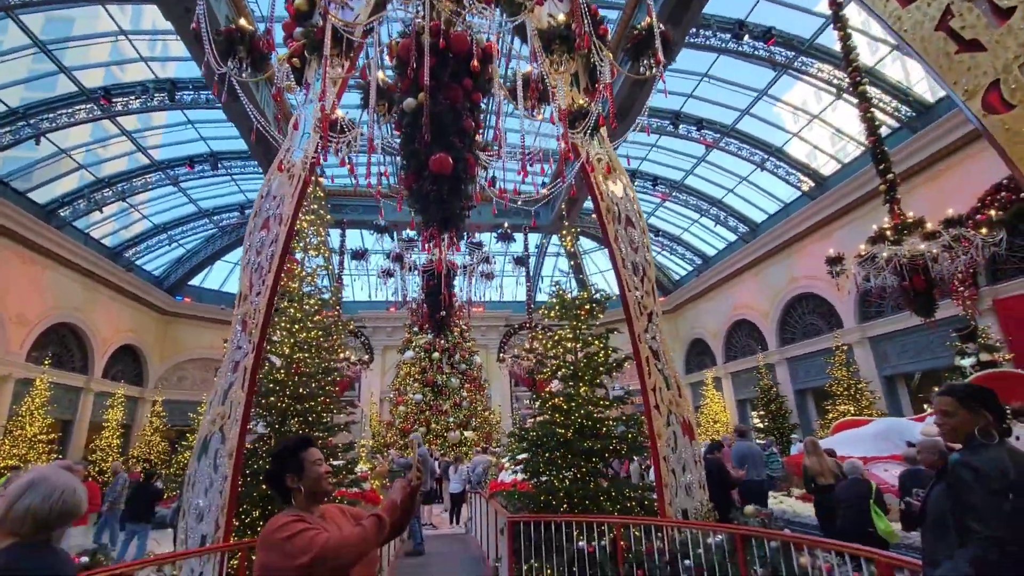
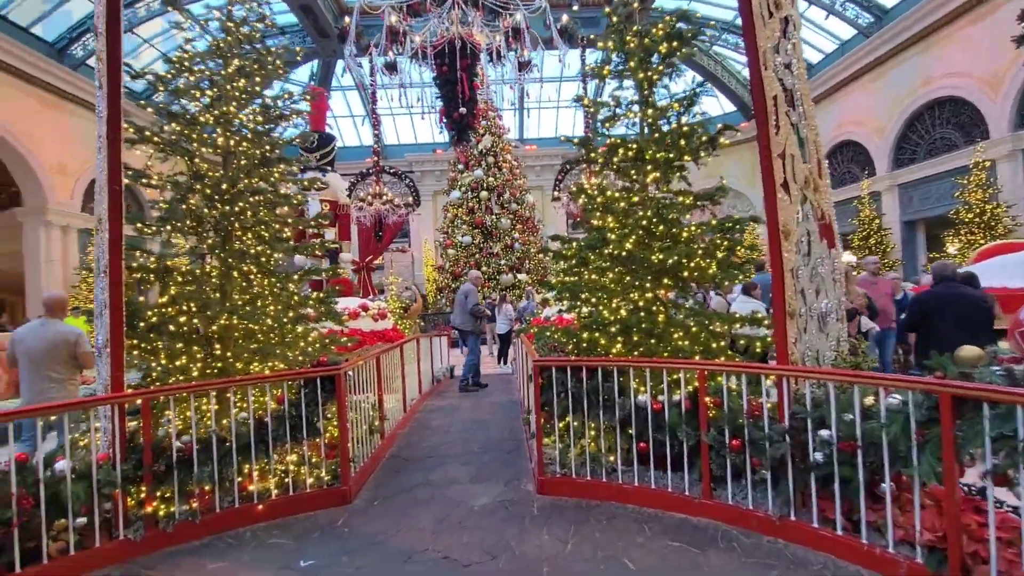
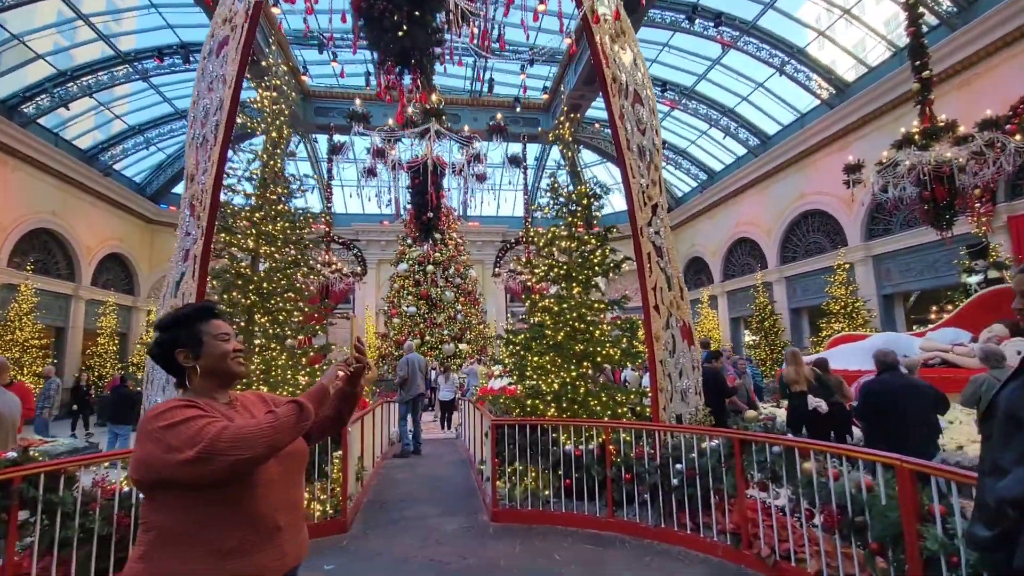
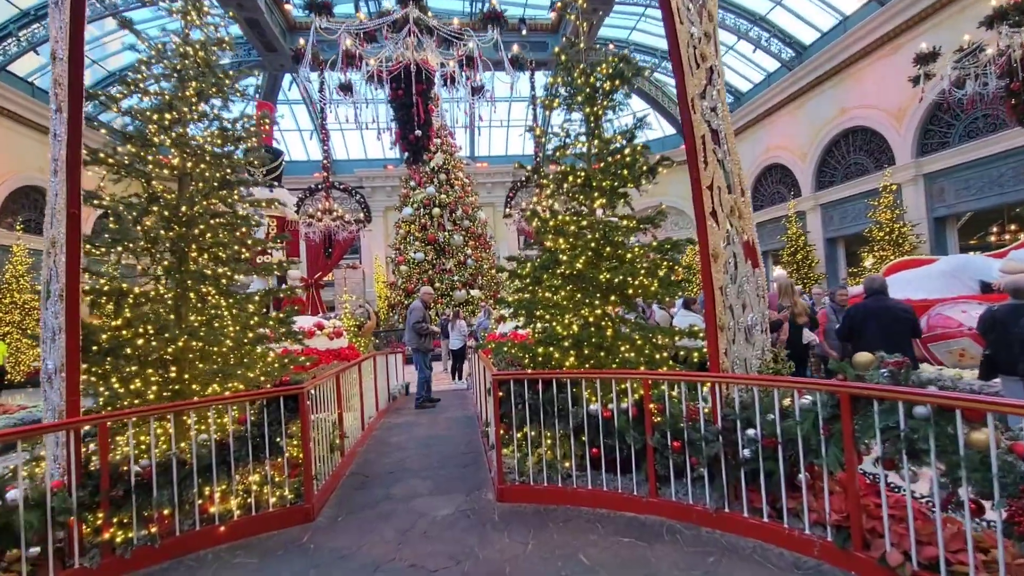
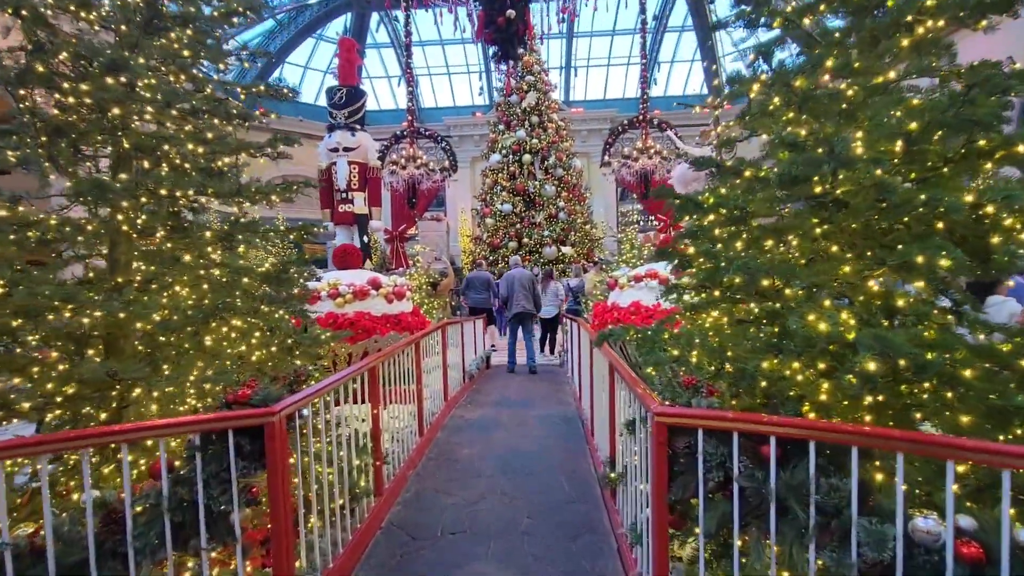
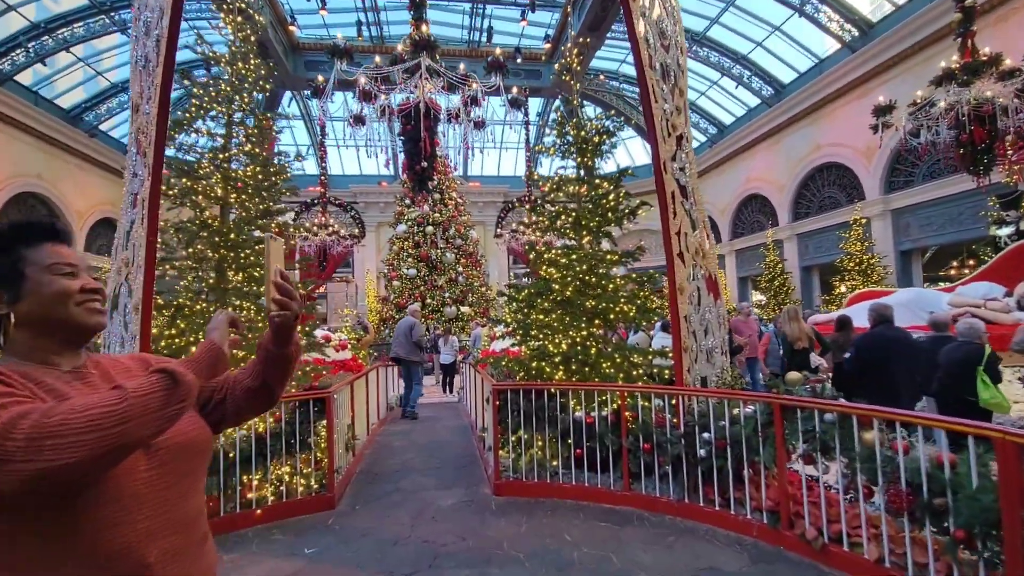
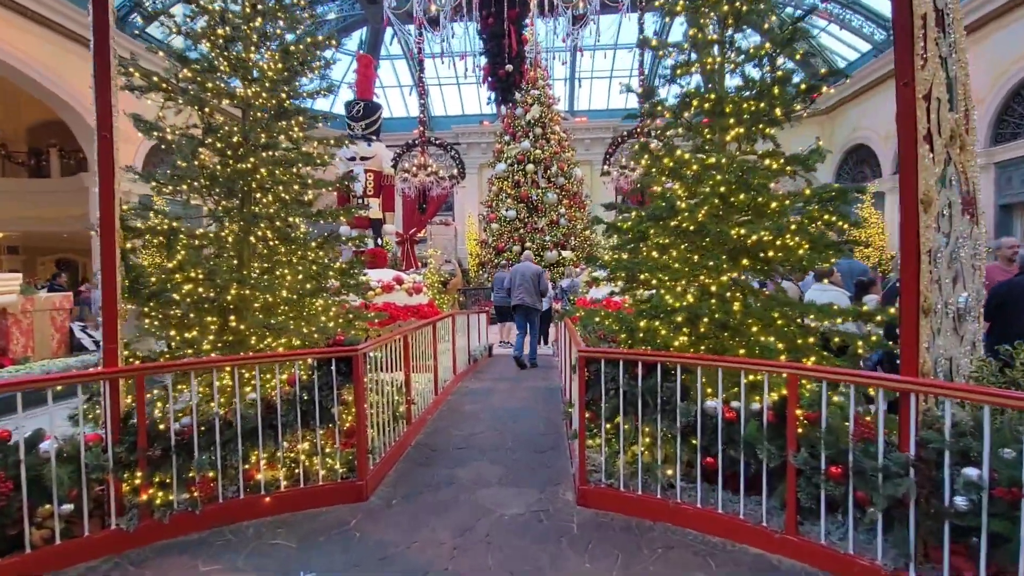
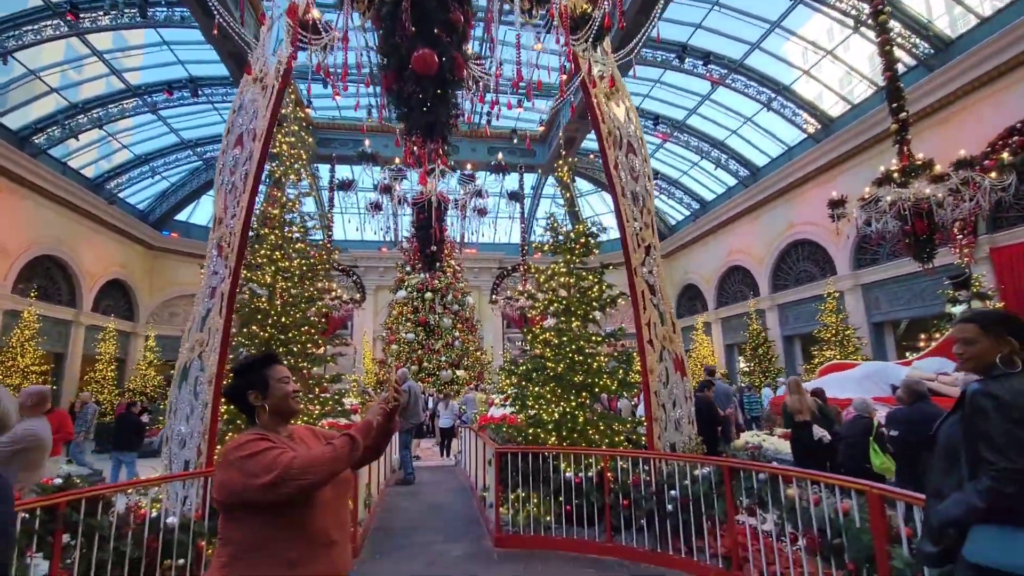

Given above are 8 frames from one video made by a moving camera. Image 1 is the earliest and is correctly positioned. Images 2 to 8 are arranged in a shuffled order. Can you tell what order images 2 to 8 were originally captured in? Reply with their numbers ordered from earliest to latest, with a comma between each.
8, 3, 6, 4, 2, 7, 5
